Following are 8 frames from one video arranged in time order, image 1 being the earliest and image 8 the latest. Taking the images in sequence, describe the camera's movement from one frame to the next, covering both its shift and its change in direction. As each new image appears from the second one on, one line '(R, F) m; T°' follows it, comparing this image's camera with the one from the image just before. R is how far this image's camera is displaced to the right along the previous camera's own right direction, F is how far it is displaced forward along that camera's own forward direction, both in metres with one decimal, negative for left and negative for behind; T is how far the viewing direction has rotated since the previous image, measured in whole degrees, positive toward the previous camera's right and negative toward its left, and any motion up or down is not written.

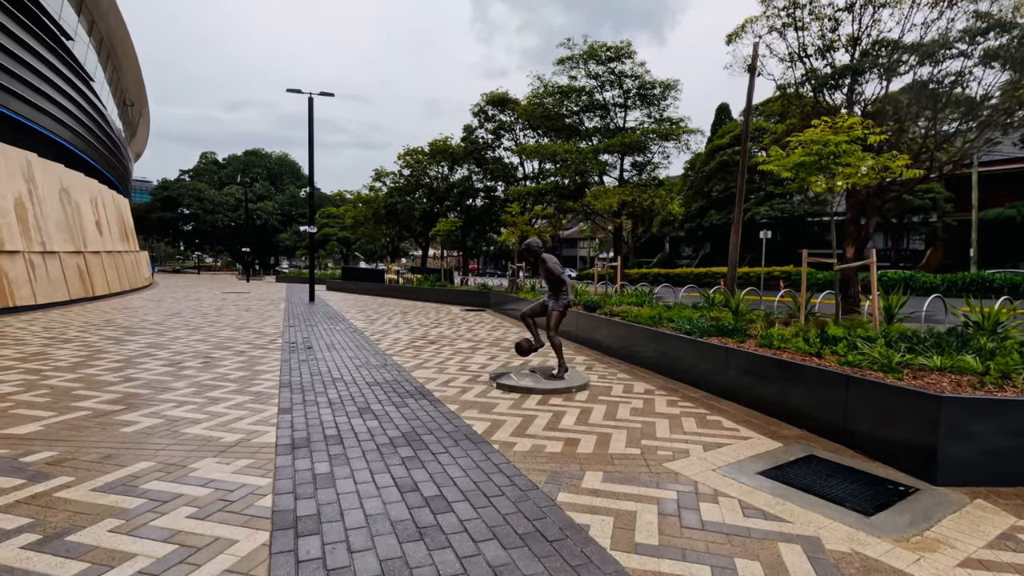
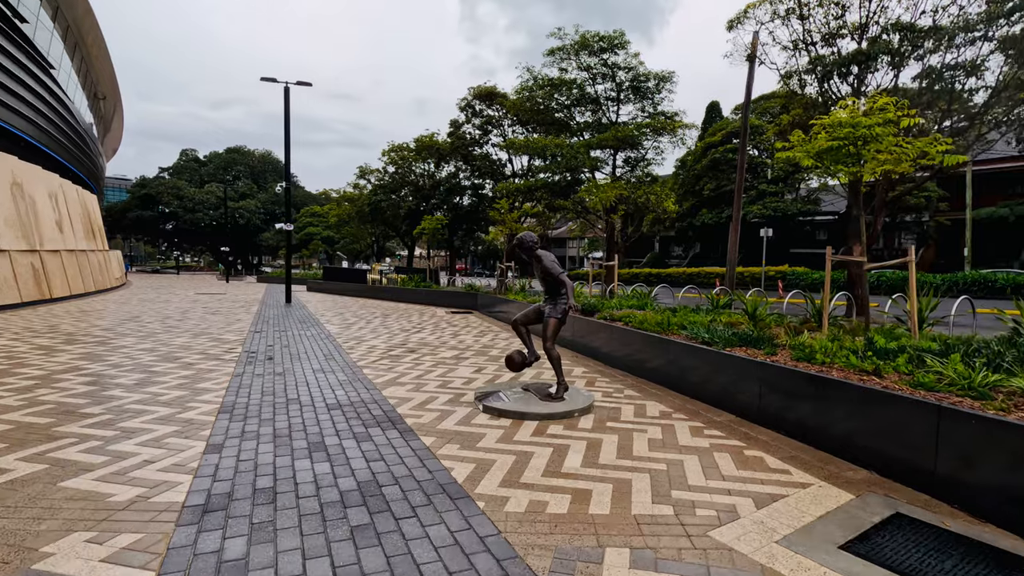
(0.0, +1.0) m; +1°
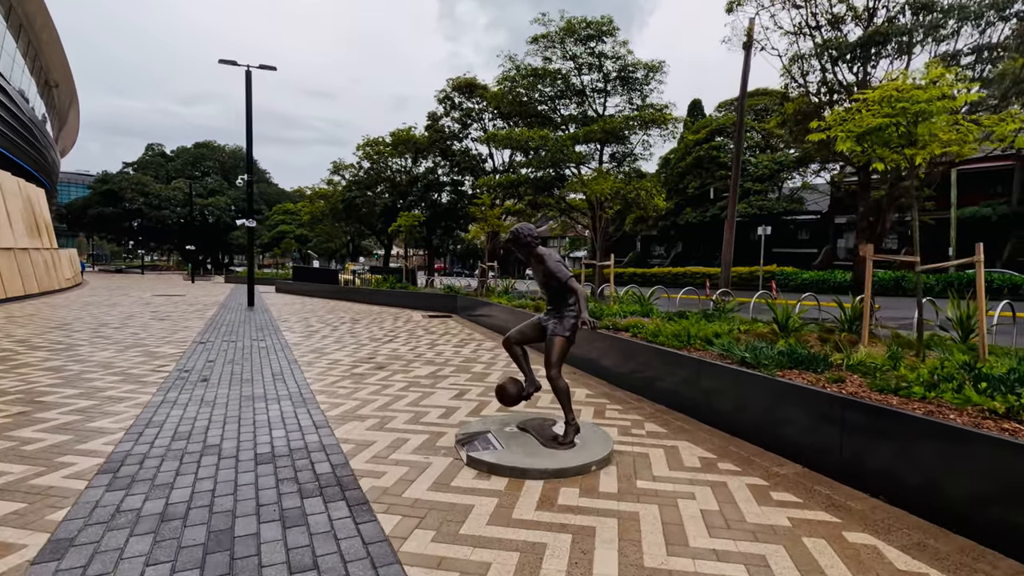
(-0.1, +1.3) m; +2°
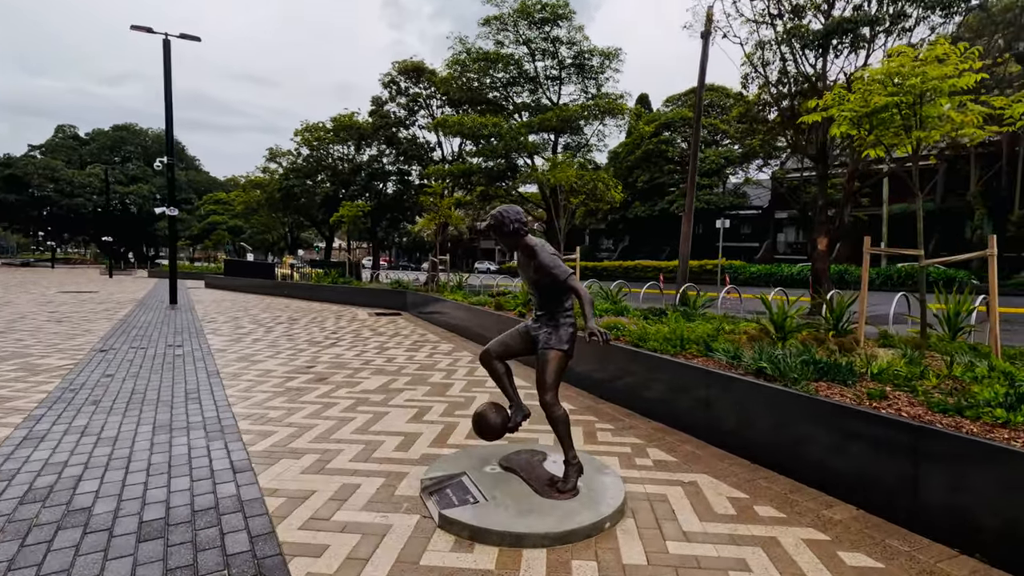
(-0.2, +1.0) m; +6°
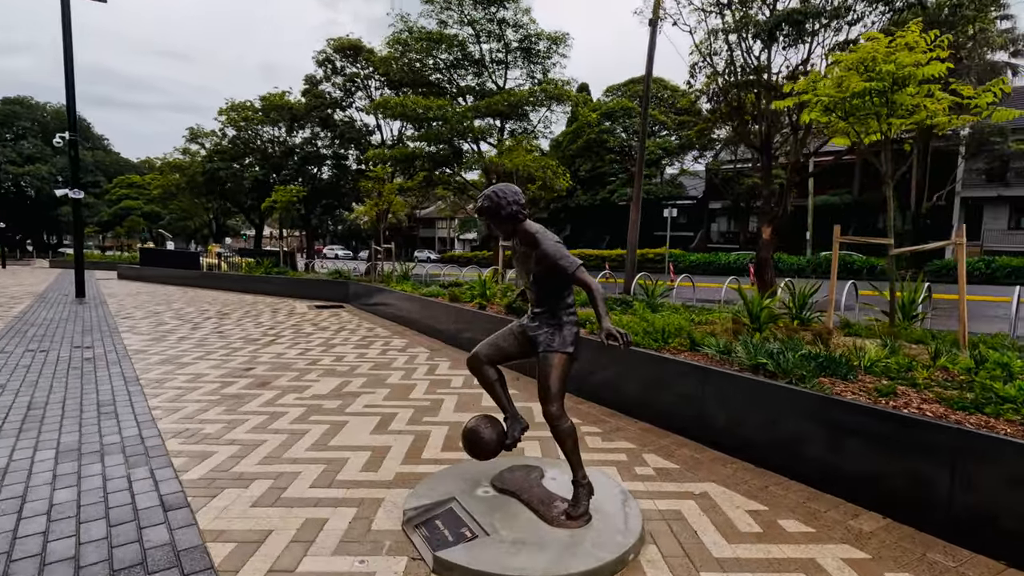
(-0.3, +0.5) m; +7°
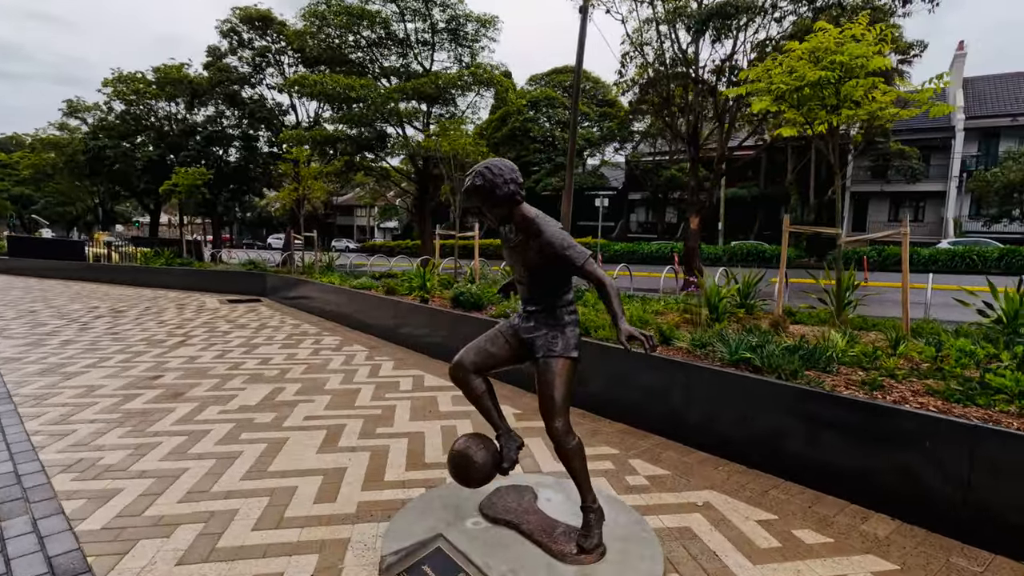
(-0.3, +0.5) m; +8°
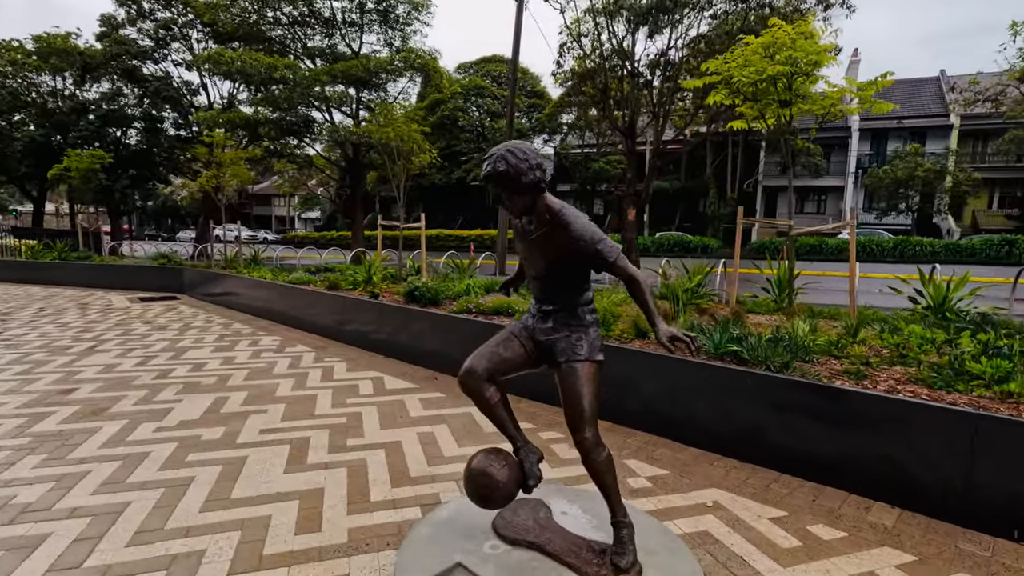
(-0.4, +0.3) m; +8°
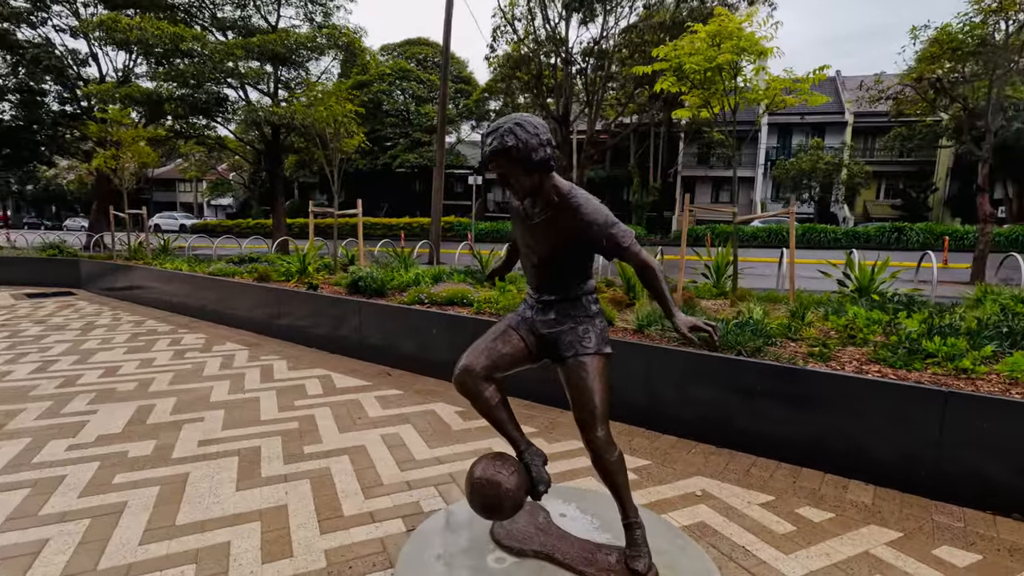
(-0.3, +0.2) m; +8°
